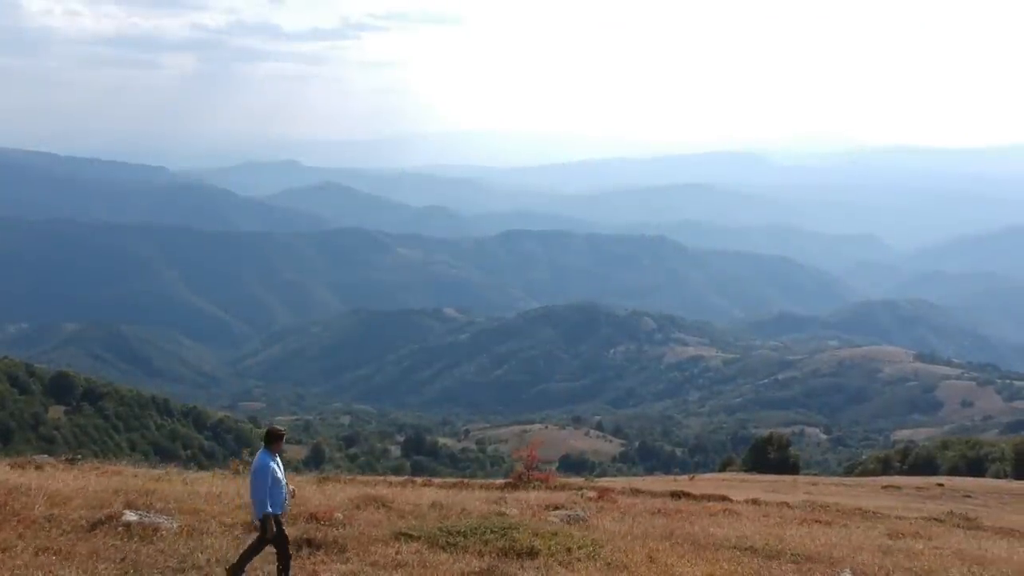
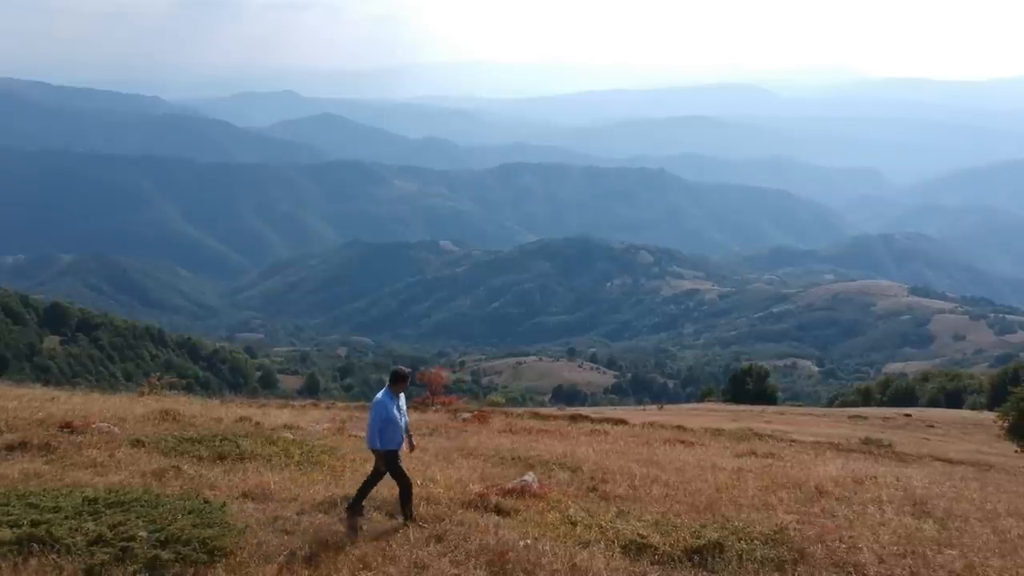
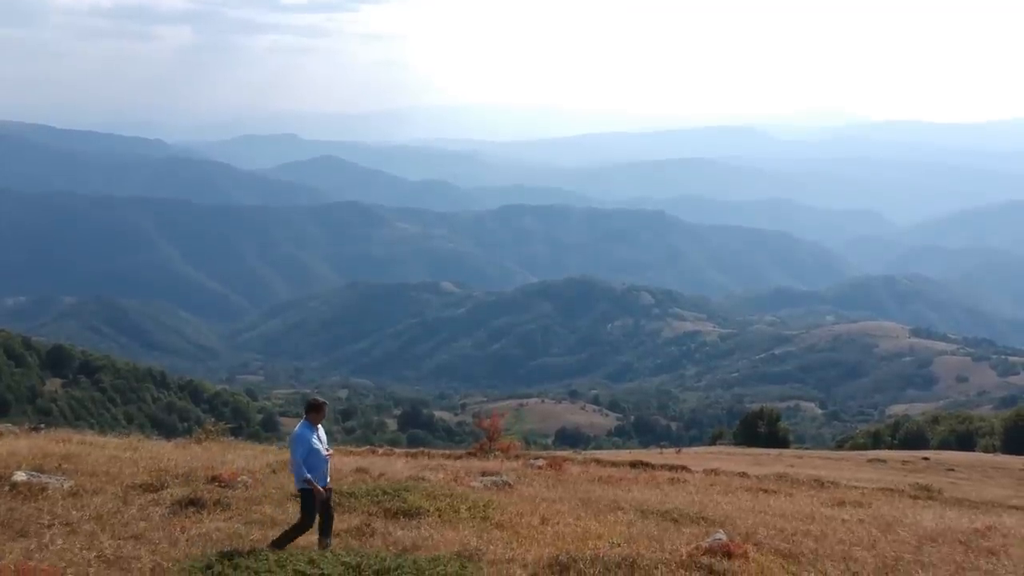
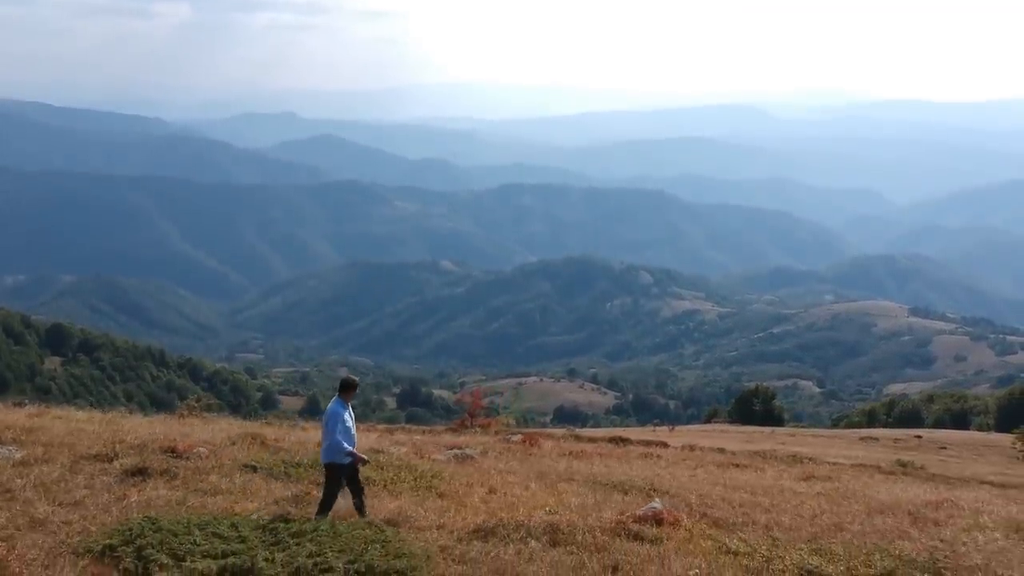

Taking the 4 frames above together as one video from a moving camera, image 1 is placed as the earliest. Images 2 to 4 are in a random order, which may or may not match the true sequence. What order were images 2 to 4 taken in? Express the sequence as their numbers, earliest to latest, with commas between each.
3, 4, 2
